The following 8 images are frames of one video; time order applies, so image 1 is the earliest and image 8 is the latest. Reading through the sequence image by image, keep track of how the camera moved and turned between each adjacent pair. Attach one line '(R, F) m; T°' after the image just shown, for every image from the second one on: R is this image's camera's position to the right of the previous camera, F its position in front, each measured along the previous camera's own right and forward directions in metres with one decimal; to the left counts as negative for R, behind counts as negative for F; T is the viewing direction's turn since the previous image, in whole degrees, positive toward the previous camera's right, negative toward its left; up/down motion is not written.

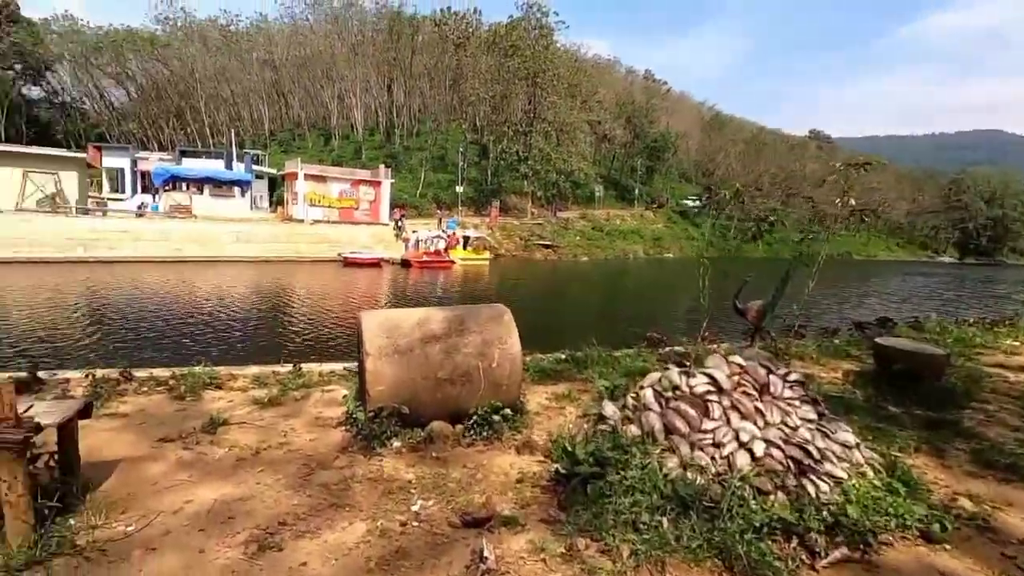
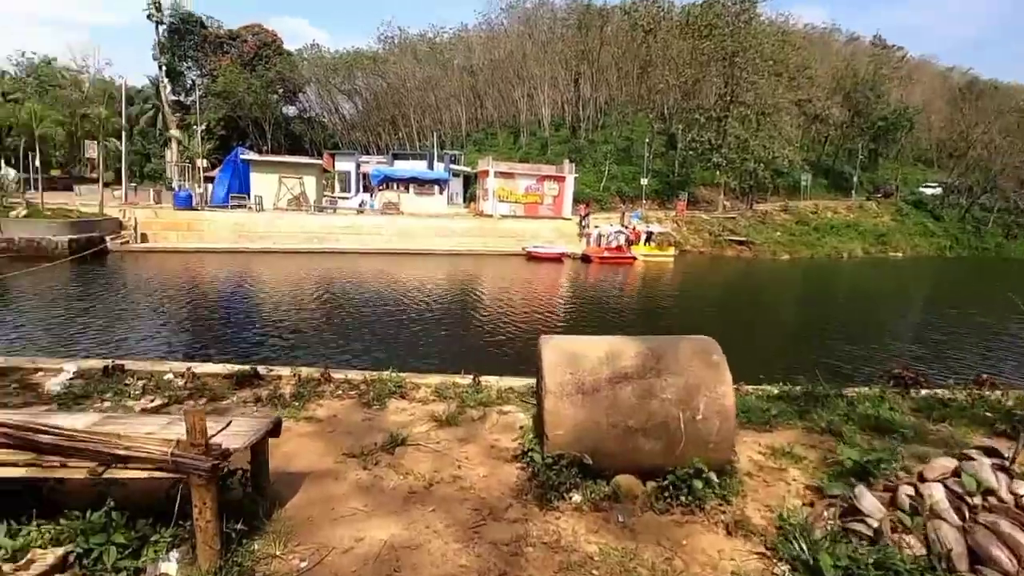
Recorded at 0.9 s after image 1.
(-0.2, +0.7) m; -19°
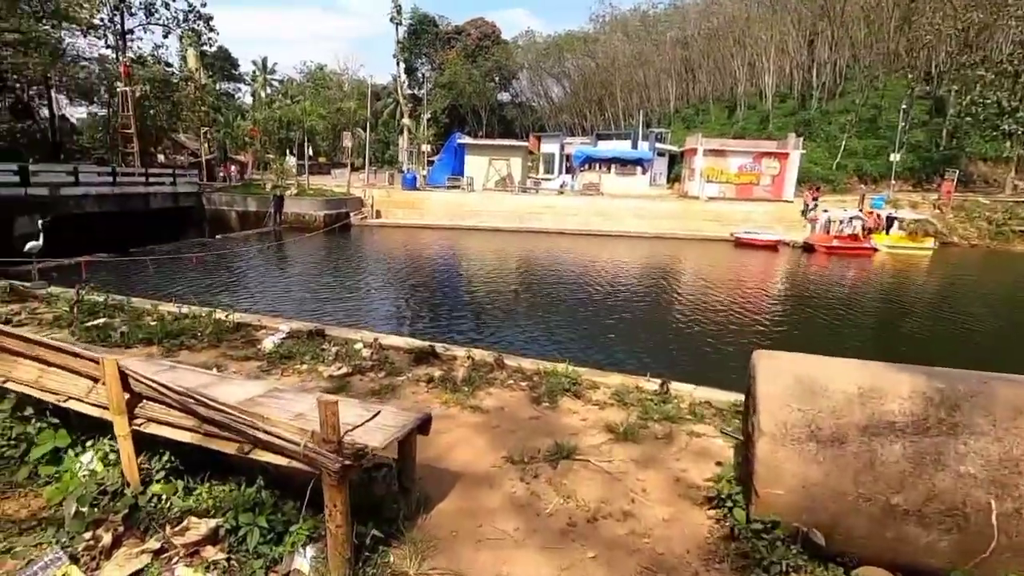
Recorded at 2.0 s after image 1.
(0.0, +0.9) m; -21°
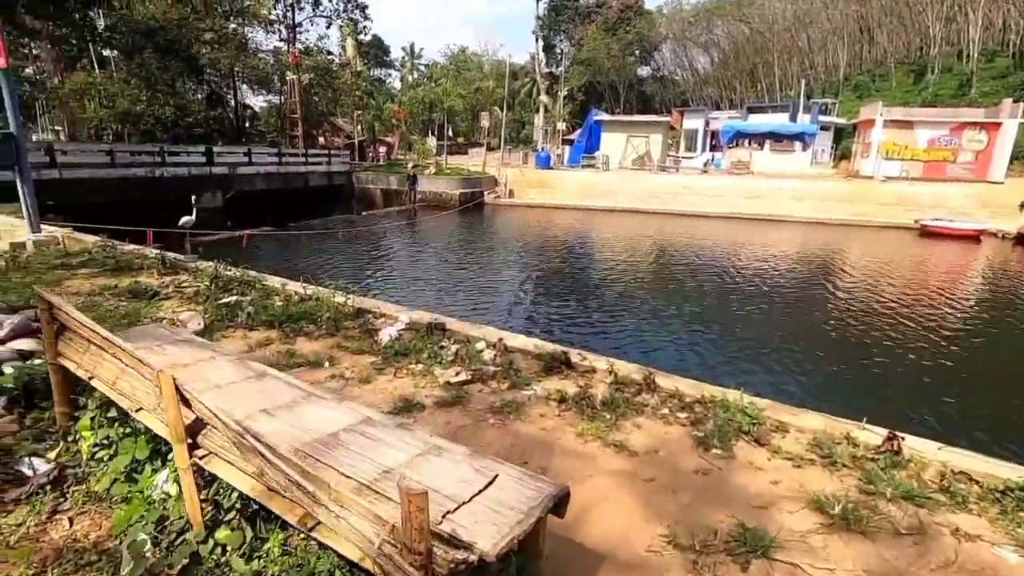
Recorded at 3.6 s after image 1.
(-0.3, +1.1) m; -14°
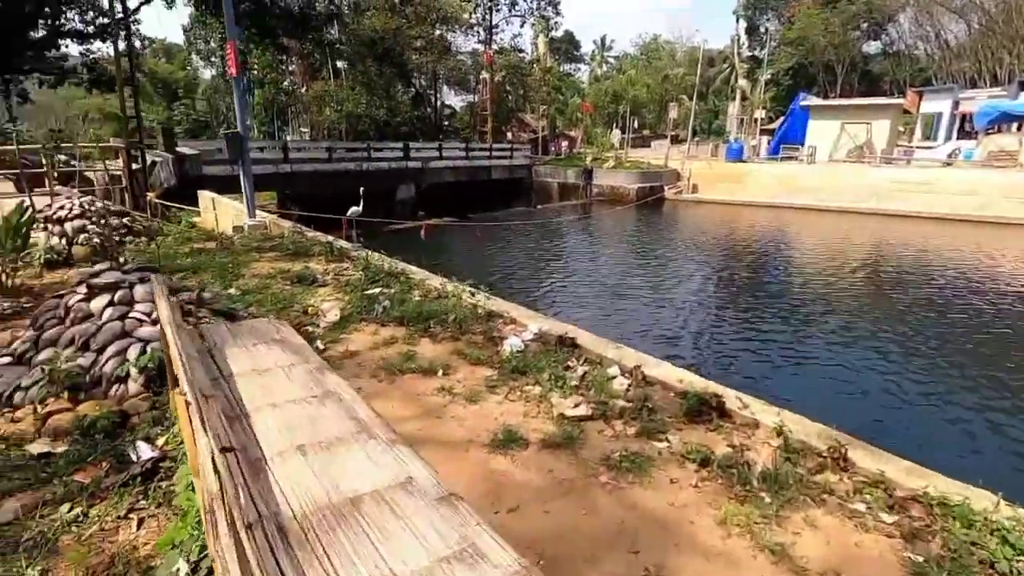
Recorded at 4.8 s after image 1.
(+0.3, +0.9) m; -19°
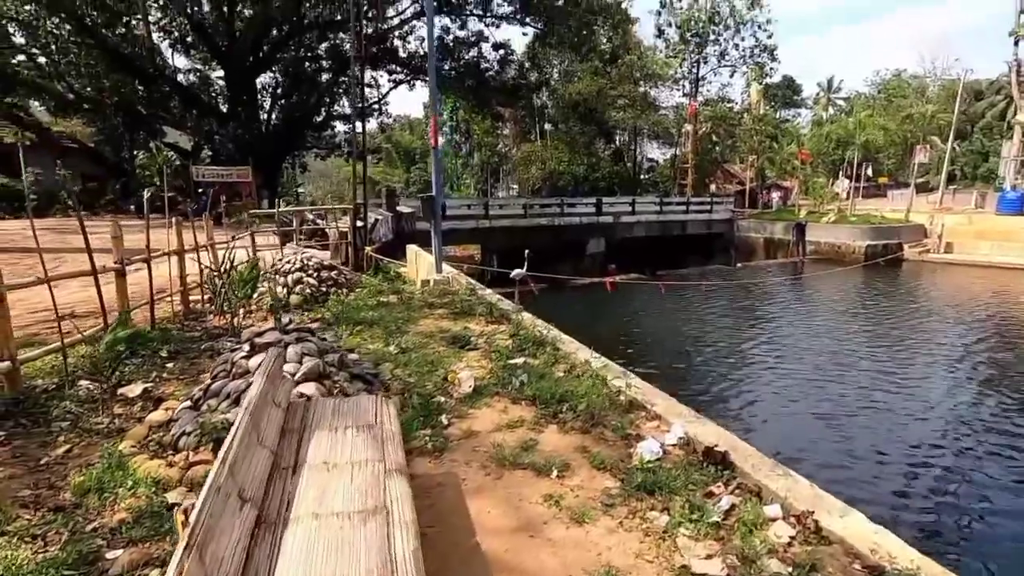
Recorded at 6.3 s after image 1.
(+0.5, +0.6) m; -21°
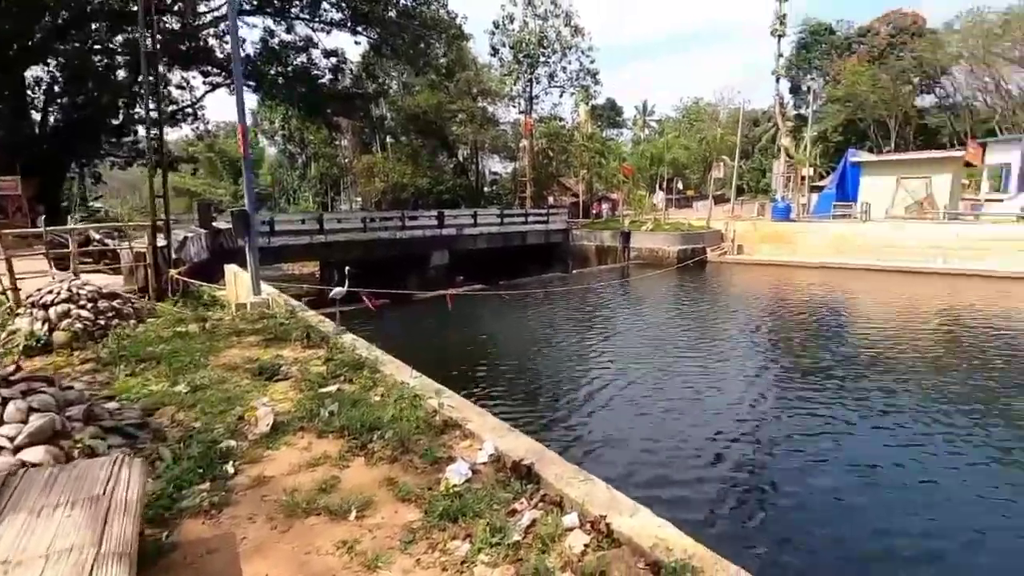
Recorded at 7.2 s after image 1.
(+0.5, +0.2) m; +16°
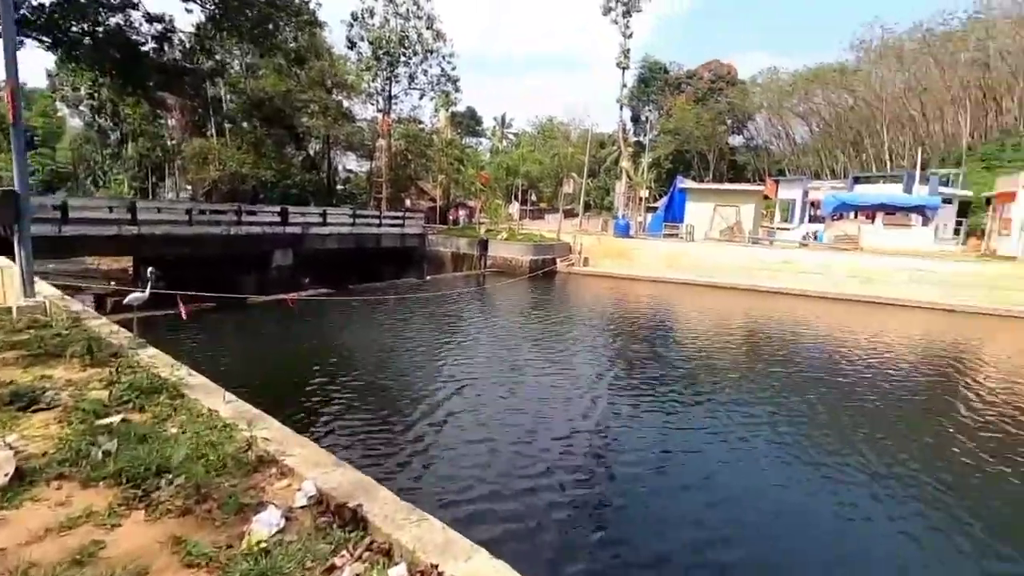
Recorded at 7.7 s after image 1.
(+0.2, +0.4) m; +15°
